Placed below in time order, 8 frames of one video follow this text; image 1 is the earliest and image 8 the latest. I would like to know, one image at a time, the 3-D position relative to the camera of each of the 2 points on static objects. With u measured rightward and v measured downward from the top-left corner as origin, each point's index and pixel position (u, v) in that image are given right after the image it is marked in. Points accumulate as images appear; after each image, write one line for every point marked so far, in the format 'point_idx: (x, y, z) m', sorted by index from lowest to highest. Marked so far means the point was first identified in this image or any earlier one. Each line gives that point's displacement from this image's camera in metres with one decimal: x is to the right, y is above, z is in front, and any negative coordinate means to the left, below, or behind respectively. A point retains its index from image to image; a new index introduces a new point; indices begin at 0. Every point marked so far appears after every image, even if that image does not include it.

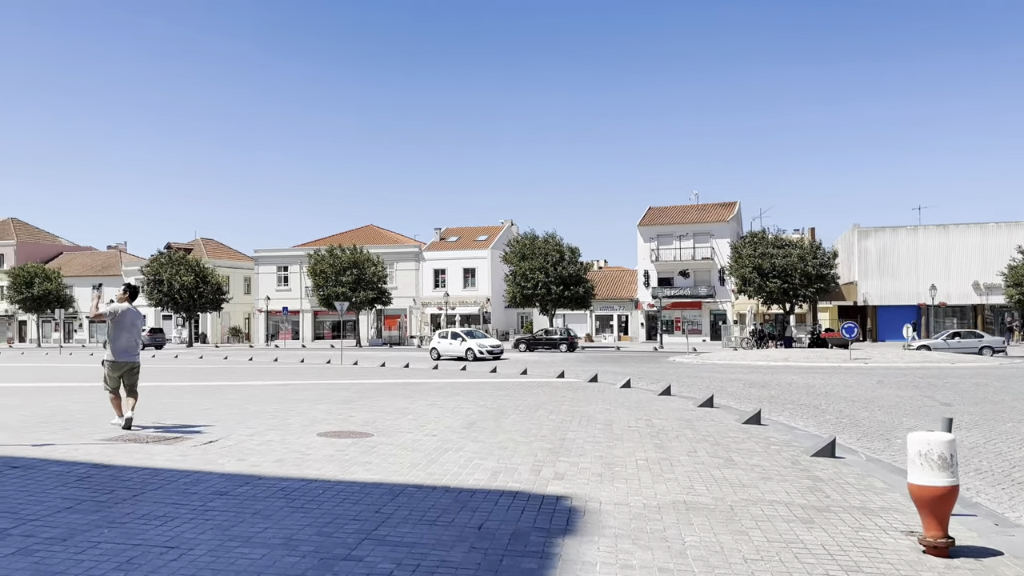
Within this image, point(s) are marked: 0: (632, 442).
0: (+1.5, -2.0, +9.7) m
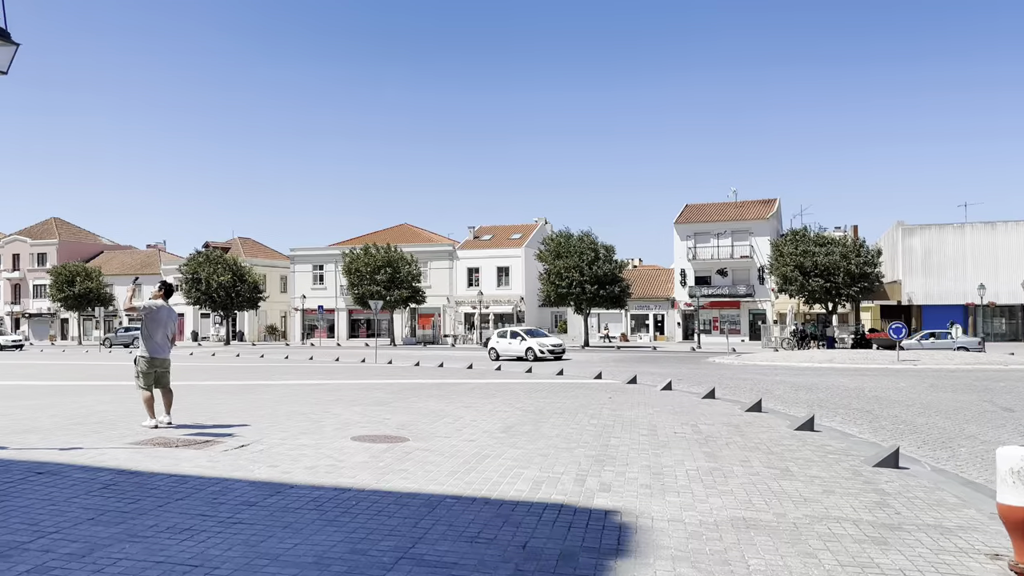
0: (+2.0, -2.0, +9.2) m
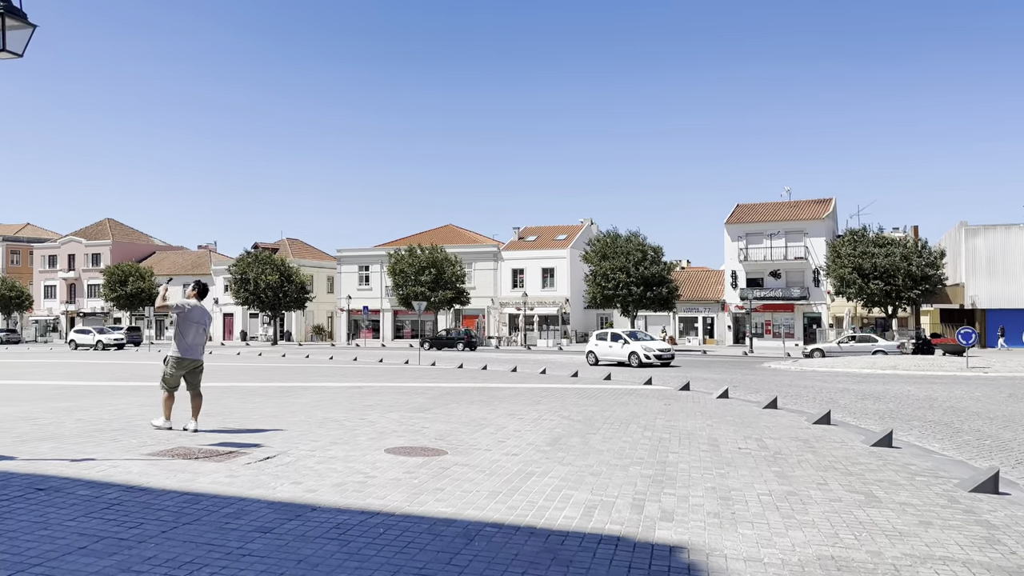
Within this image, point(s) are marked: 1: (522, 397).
0: (+2.5, -2.0, +8.2) m
1: (+0.2, -2.3, +15.9) m
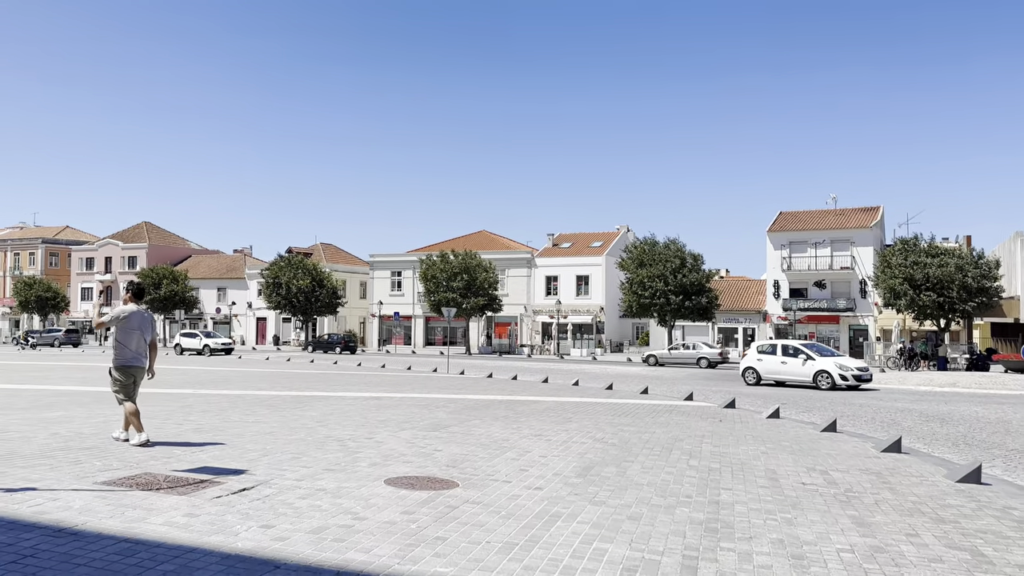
0: (+2.7, -2.0, +6.8) m
1: (+0.8, -2.4, +14.5) m
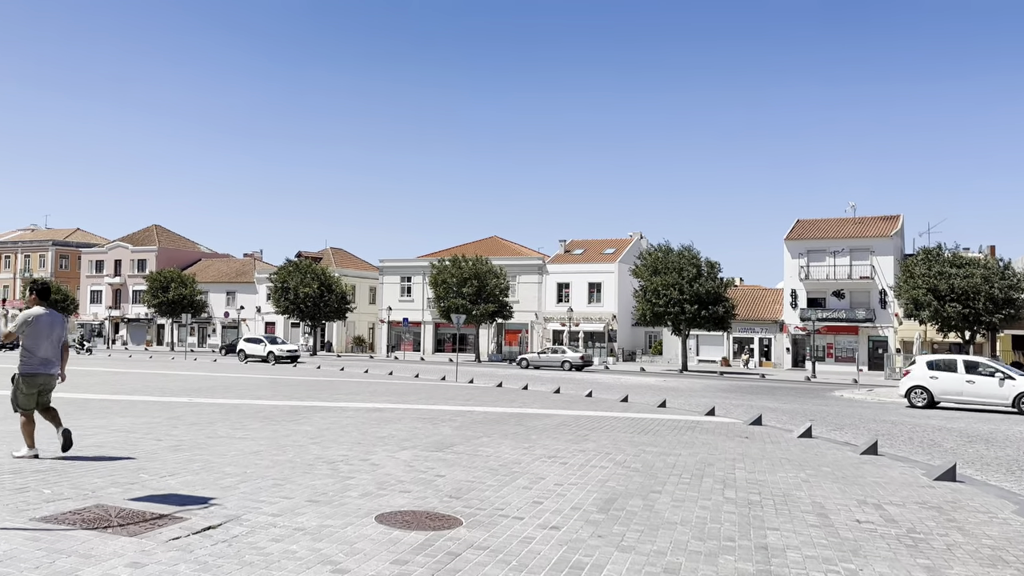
0: (+2.8, -2.1, +5.8) m
1: (+1.0, -2.5, +13.5) m
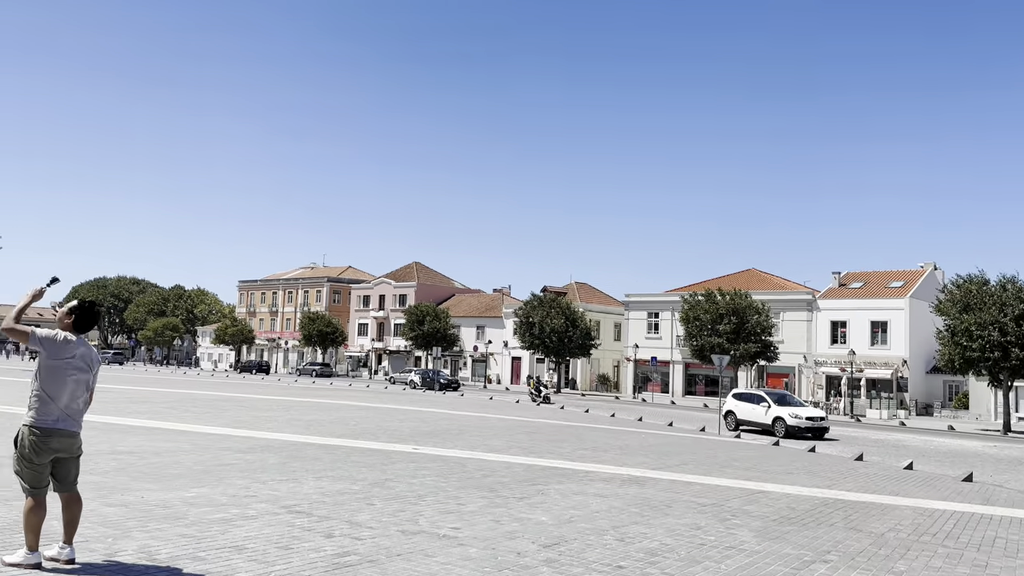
0: (+4.2, -2.1, +0.7) m
1: (+4.8, -2.9, +8.6) m
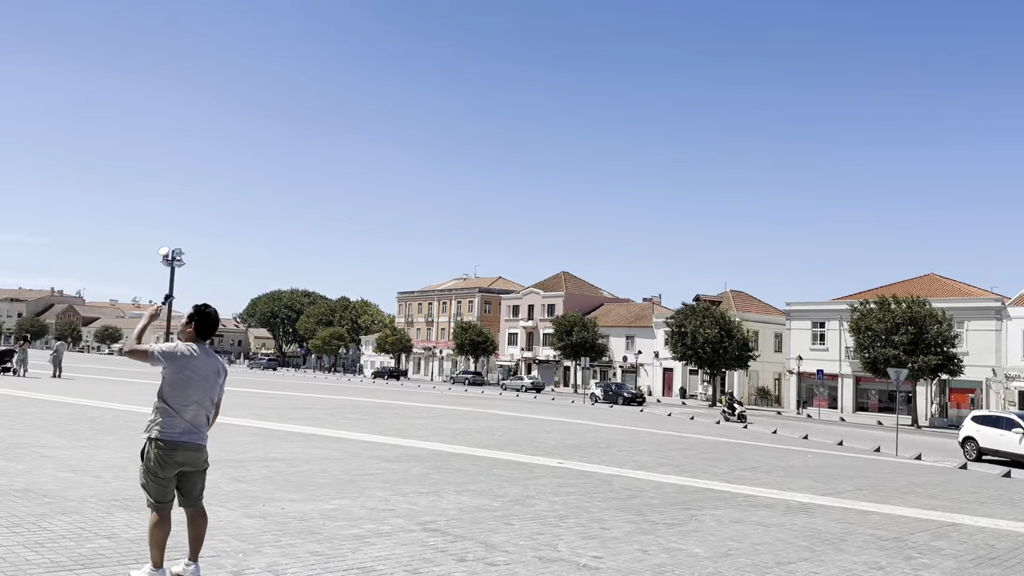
0: (+4.1, -2.1, -0.7) m
1: (+6.2, -2.9, +6.9) m
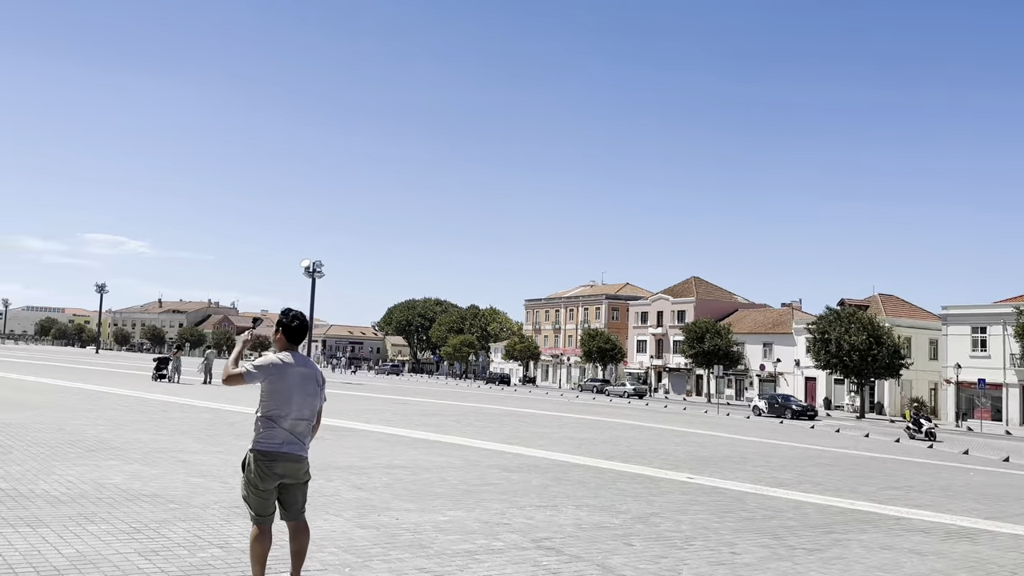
0: (+3.8, -2.0, -1.7) m
1: (+7.2, -2.9, +5.4) m
